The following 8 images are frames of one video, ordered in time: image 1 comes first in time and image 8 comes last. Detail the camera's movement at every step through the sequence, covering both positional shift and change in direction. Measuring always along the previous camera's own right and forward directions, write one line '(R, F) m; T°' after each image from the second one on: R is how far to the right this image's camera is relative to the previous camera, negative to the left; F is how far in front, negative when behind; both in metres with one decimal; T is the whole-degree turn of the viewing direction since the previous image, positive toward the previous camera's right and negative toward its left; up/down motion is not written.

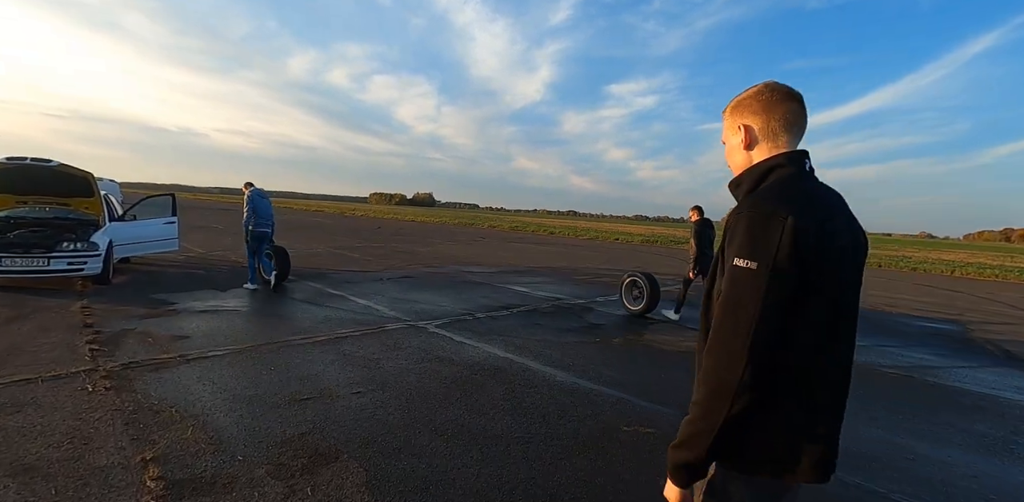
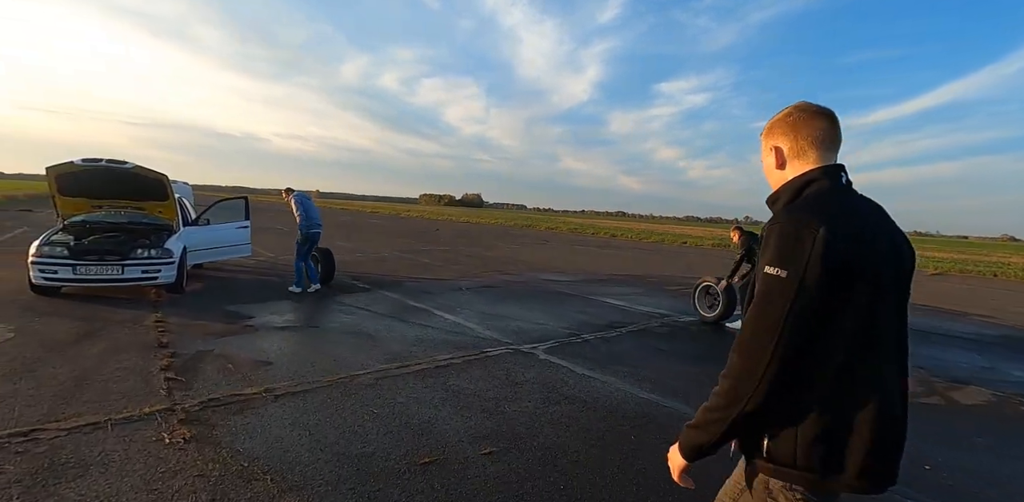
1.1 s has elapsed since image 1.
(-0.9, +1.0) m; -5°
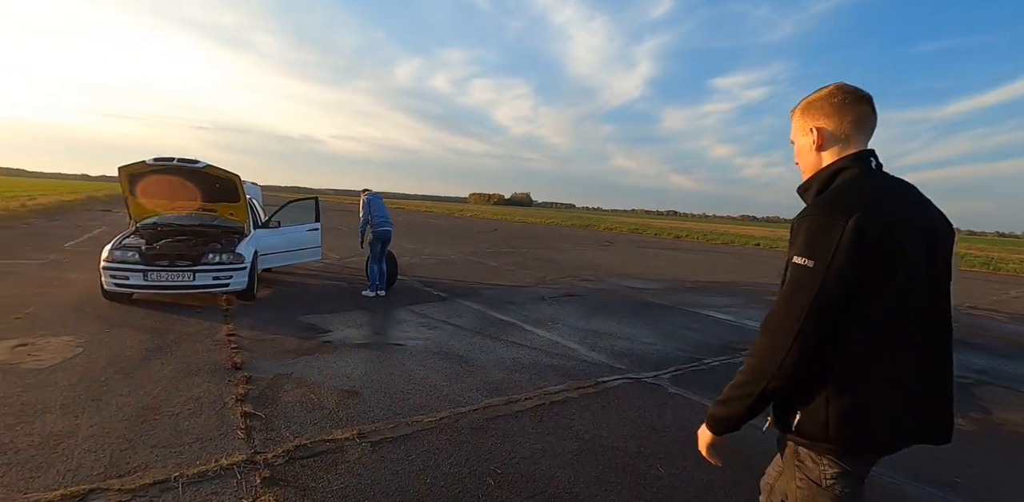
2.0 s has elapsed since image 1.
(-0.7, +0.8) m; -5°
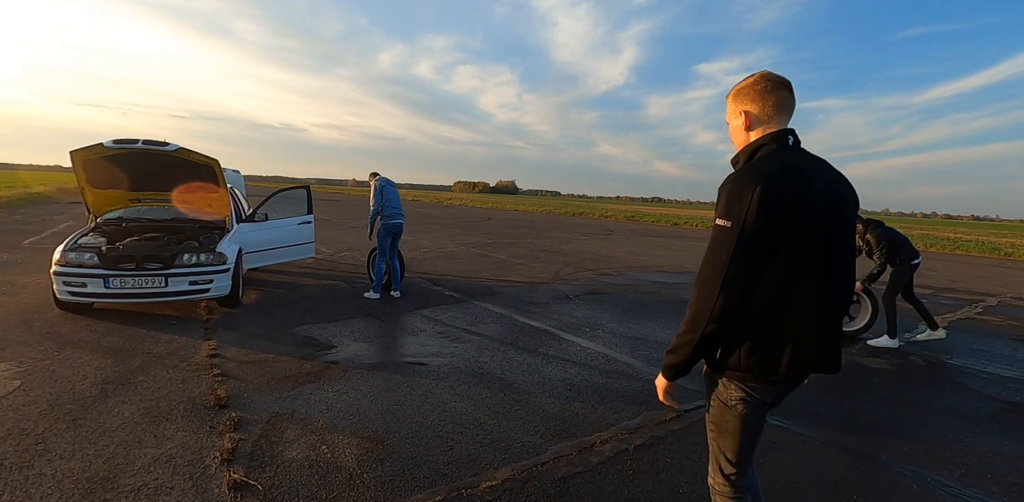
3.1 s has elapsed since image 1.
(-0.5, +0.9) m; +2°
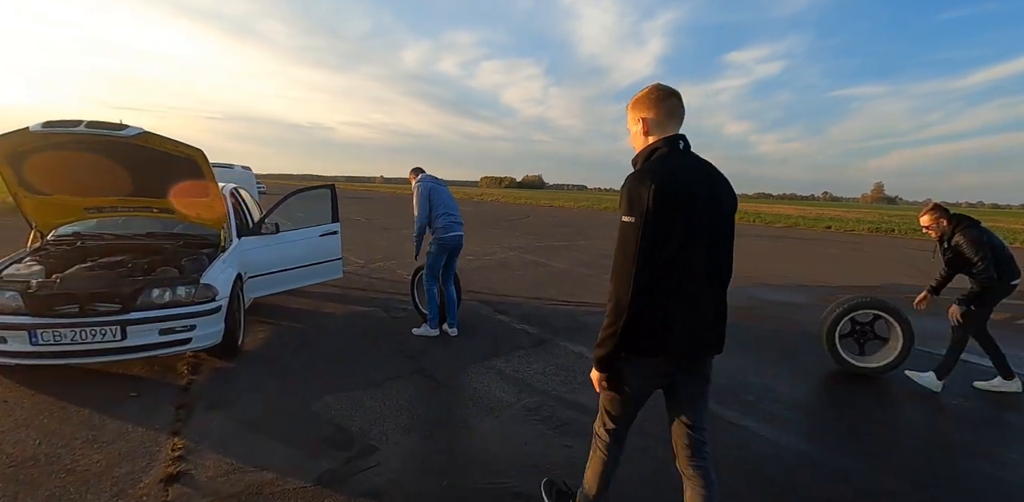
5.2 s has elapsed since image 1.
(-0.7, +1.9) m; -3°
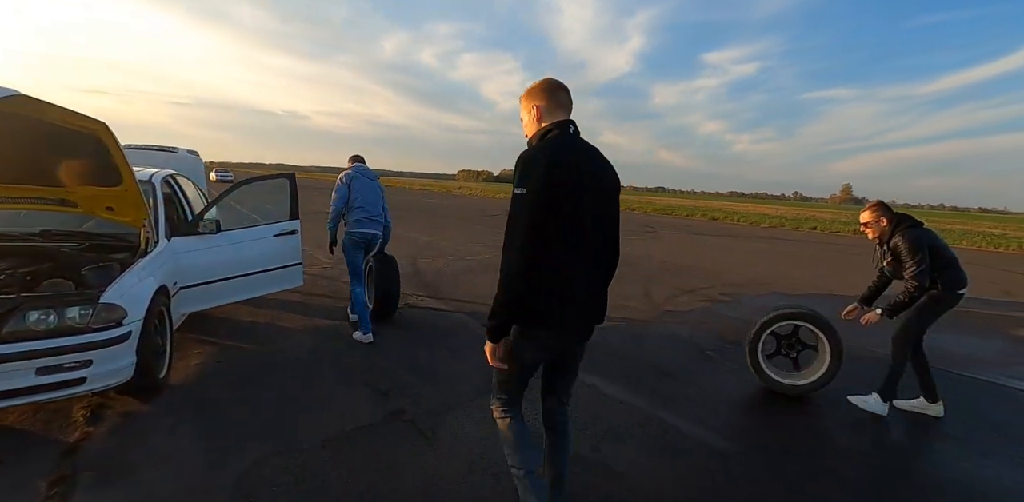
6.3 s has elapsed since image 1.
(-0.2, +0.9) m; +3°
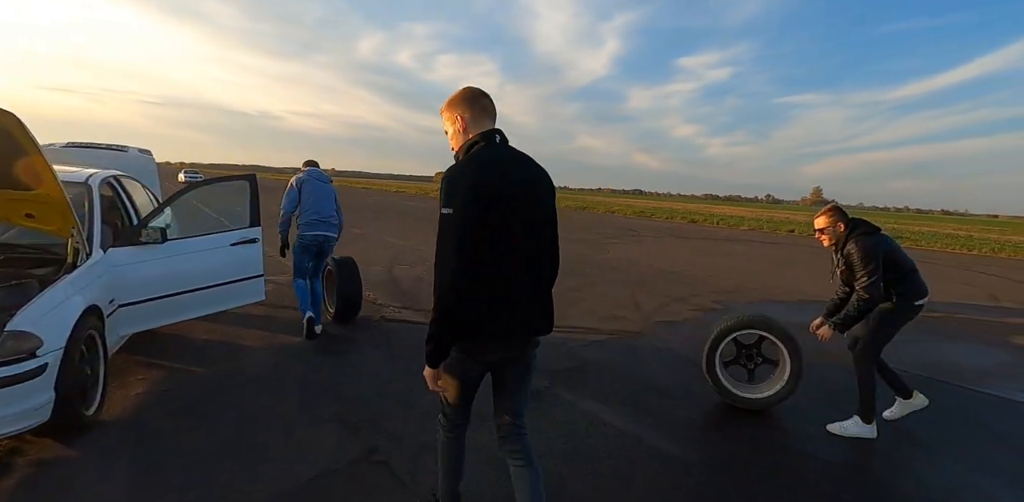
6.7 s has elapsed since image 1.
(-0.1, +0.4) m; +2°
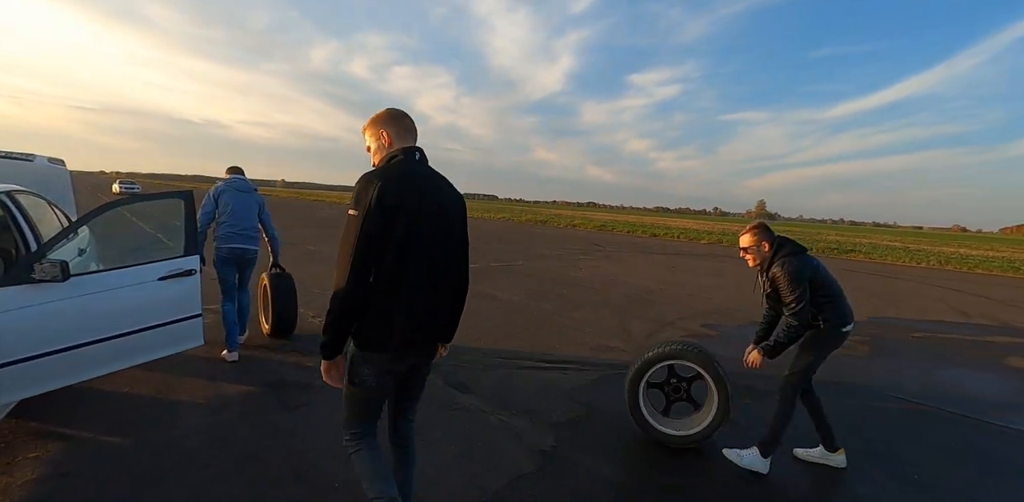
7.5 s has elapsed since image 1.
(-0.3, +0.6) m; +5°
